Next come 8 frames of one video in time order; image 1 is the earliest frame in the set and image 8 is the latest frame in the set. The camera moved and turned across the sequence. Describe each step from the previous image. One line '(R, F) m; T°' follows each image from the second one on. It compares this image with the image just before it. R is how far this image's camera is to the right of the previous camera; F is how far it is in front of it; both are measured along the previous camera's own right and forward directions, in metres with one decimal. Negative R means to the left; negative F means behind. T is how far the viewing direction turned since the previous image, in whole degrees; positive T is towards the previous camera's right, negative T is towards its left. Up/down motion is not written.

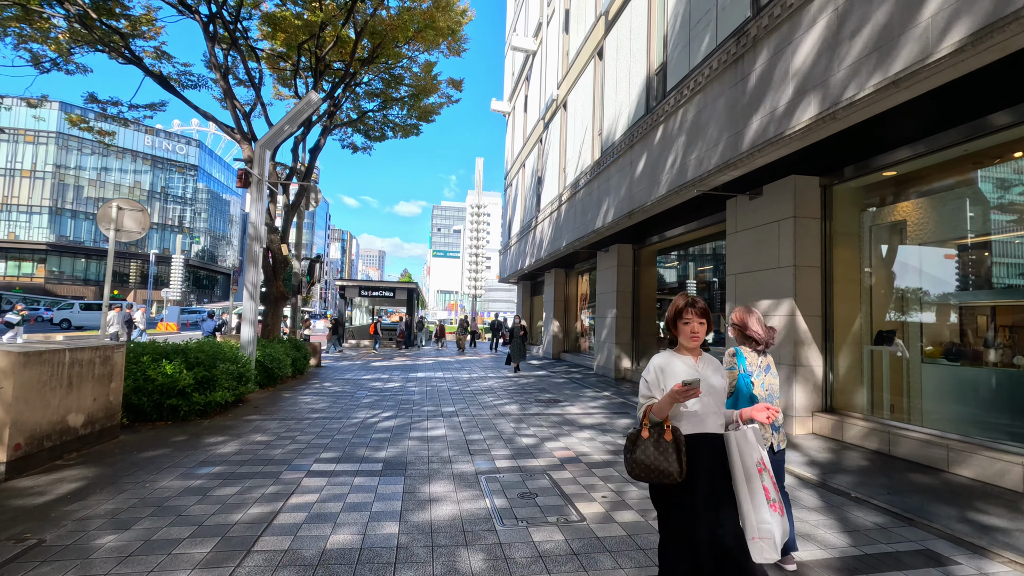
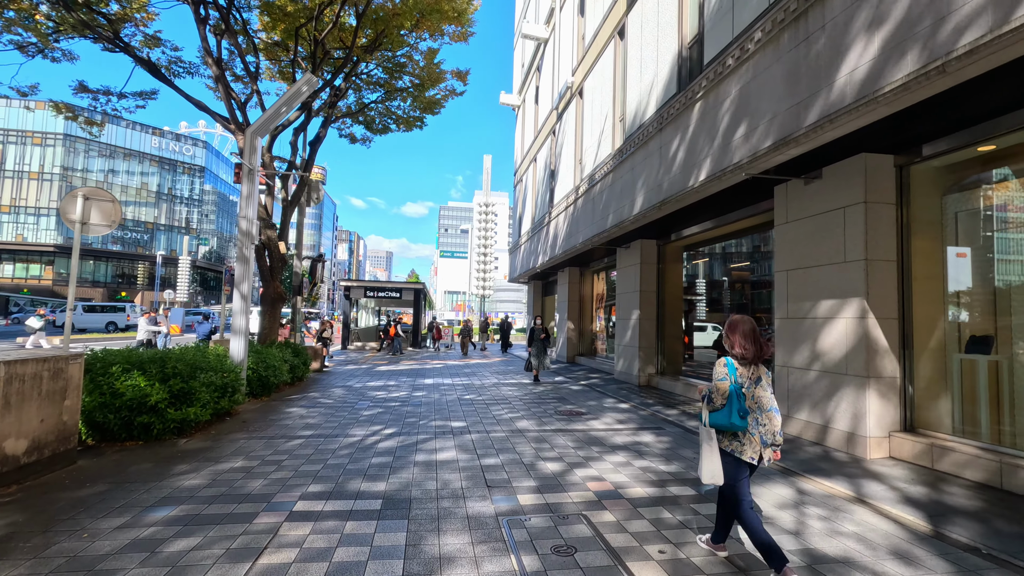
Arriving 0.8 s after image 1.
(-0.2, +1.0) m; -1°
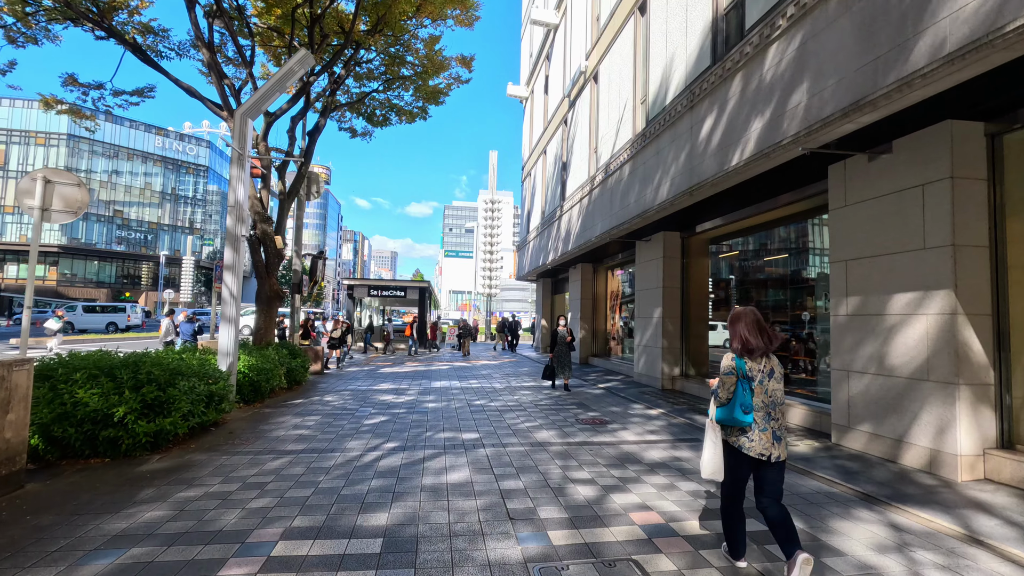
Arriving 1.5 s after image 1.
(-0.2, +0.8) m; 0°
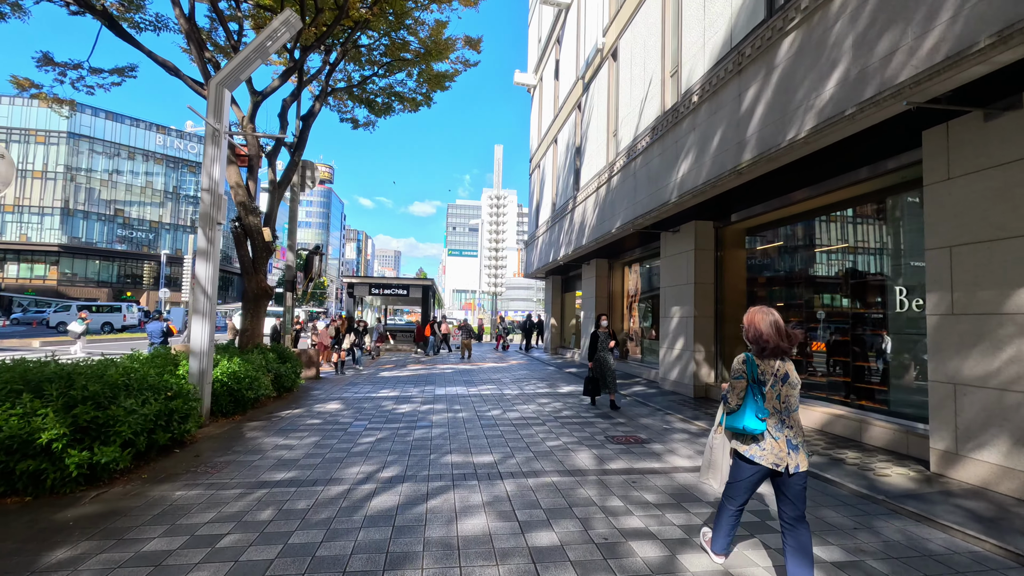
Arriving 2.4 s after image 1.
(-0.2, +1.2) m; 0°
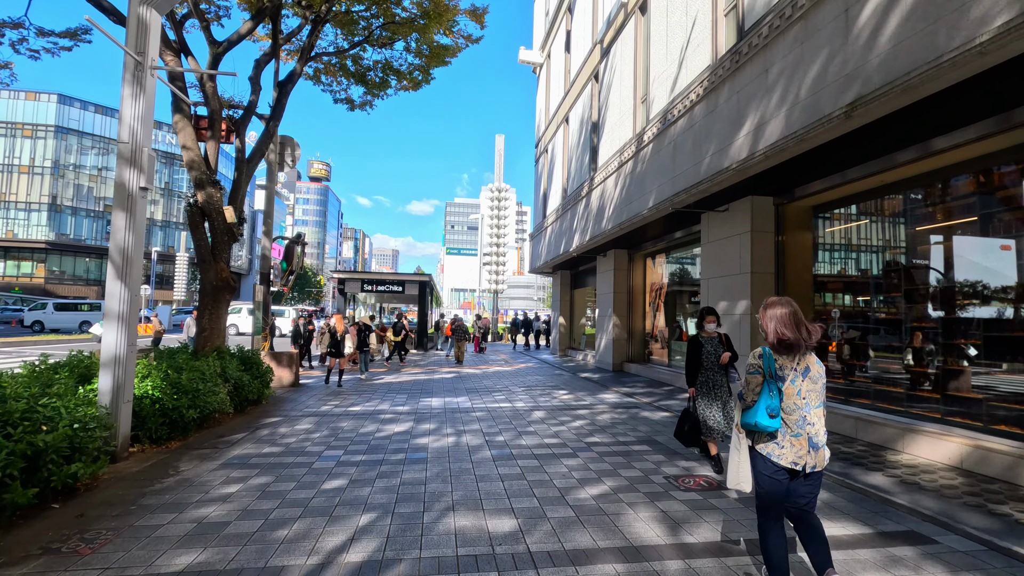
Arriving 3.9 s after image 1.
(-0.2, +1.8) m; 0°
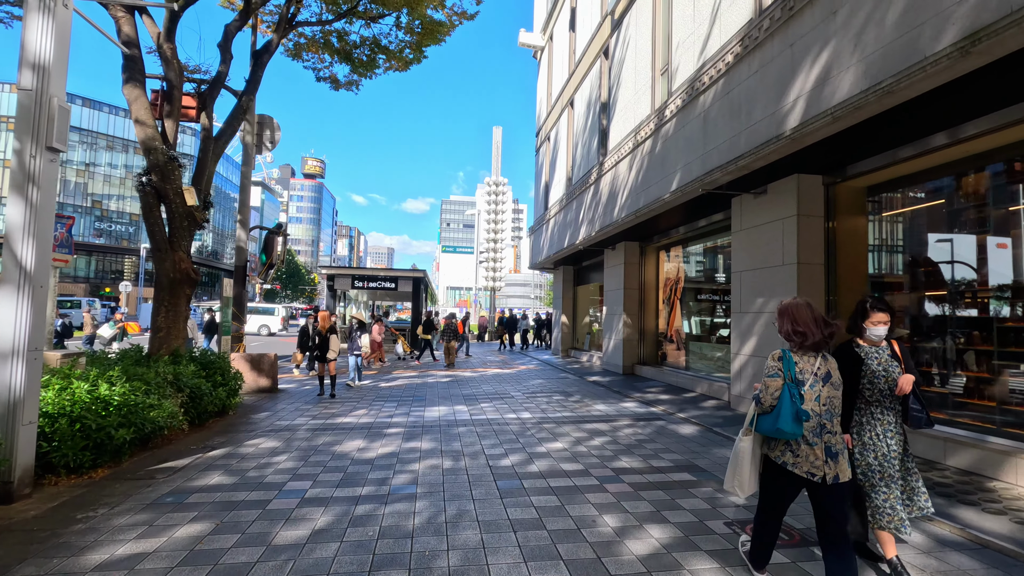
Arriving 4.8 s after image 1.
(-0.1, +1.2) m; 0°
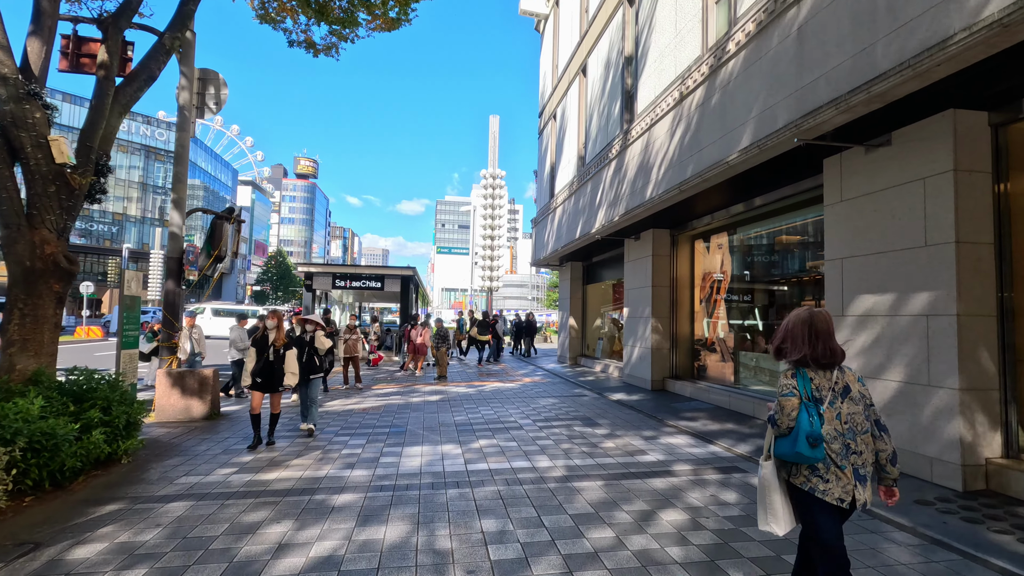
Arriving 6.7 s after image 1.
(-0.2, +2.3) m; 0°
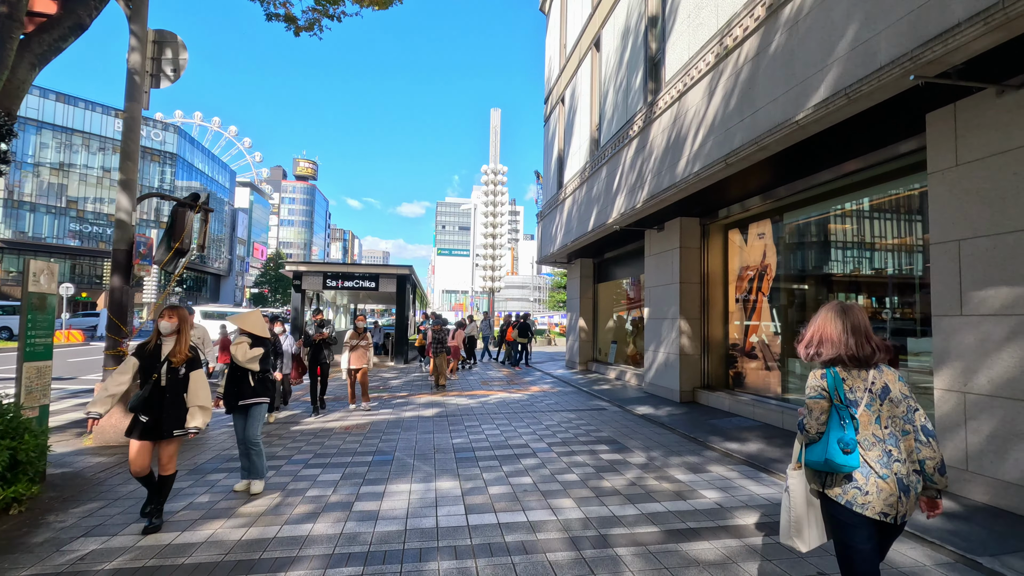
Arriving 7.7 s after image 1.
(-0.1, +1.4) m; 0°
